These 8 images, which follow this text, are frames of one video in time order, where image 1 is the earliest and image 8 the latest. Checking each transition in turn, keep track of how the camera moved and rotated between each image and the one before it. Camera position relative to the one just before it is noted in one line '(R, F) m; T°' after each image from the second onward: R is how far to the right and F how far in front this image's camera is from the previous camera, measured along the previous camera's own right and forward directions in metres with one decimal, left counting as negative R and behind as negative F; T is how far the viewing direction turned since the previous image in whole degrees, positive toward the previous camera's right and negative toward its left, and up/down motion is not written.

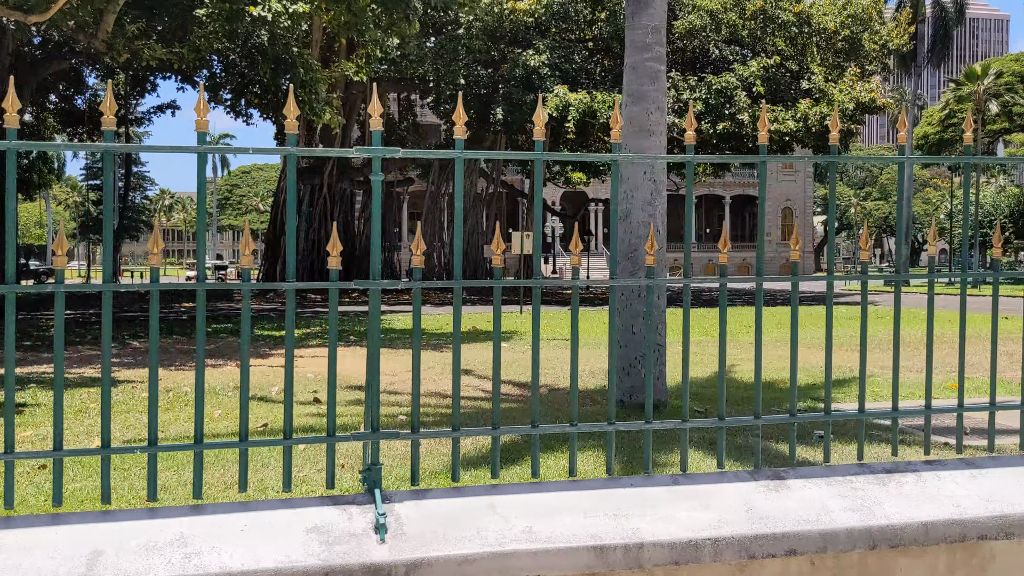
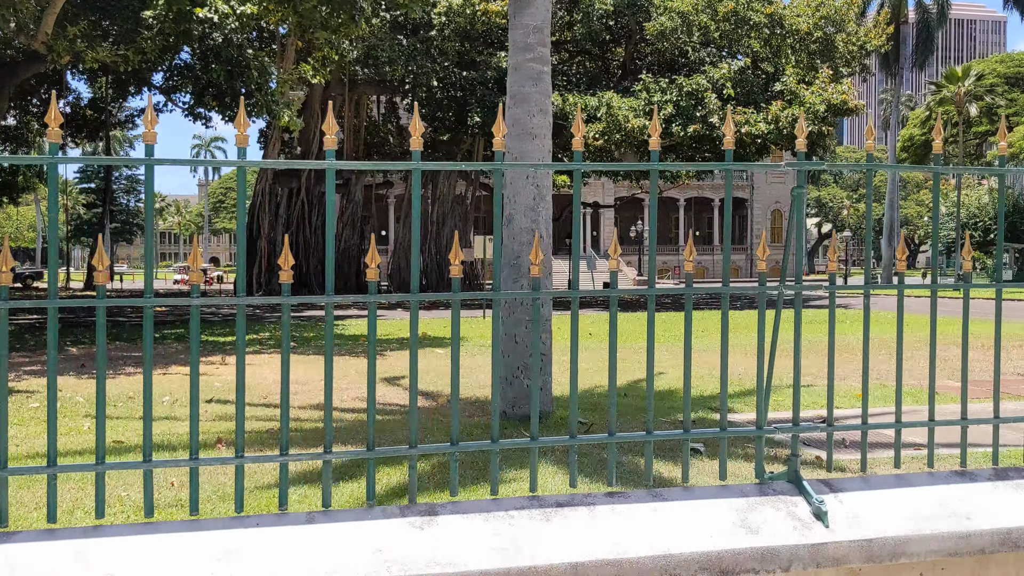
(+0.5, +0.1) m; 0°
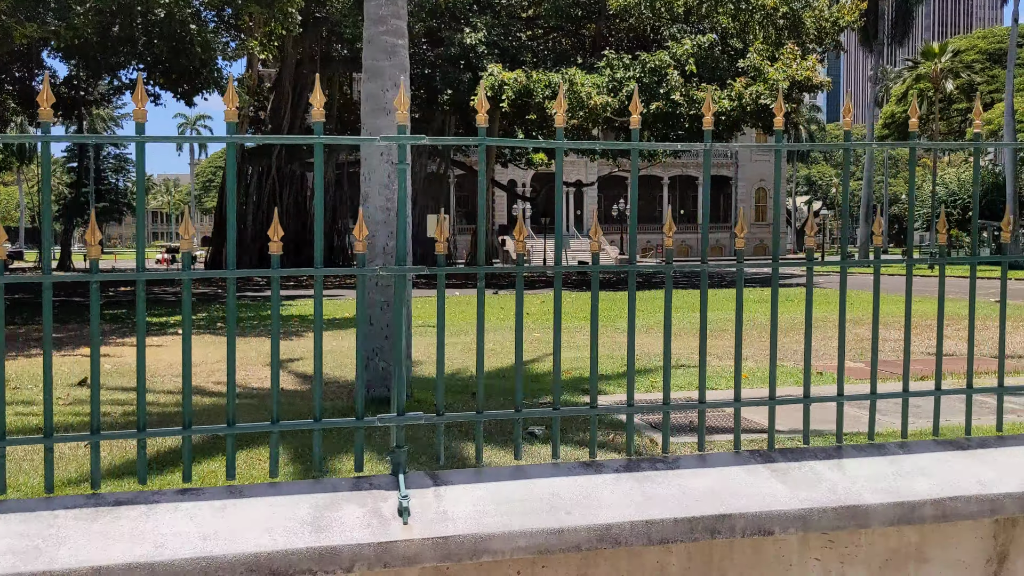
(+0.6, +0.1) m; 0°
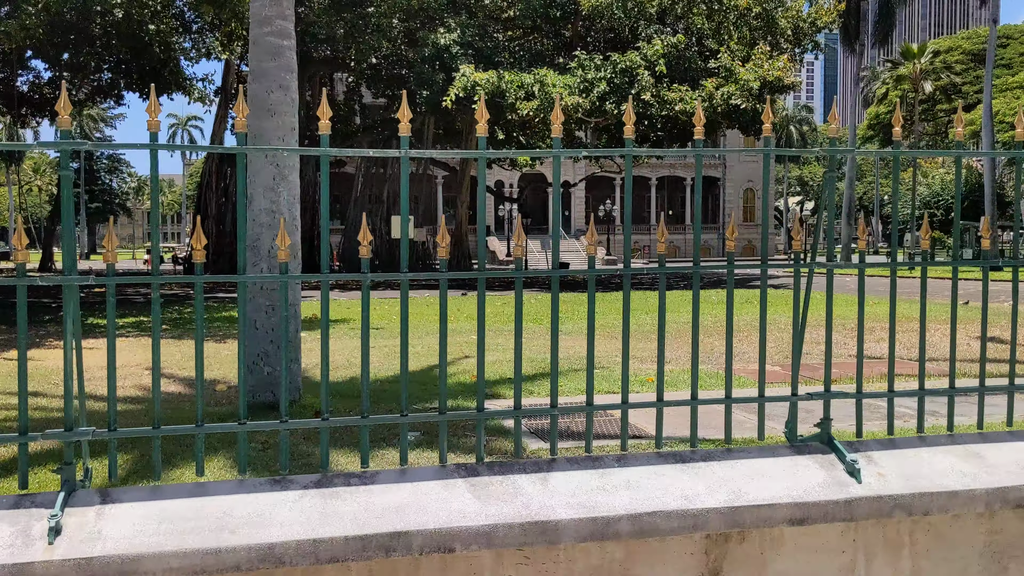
(+0.5, 0.0) m; 0°
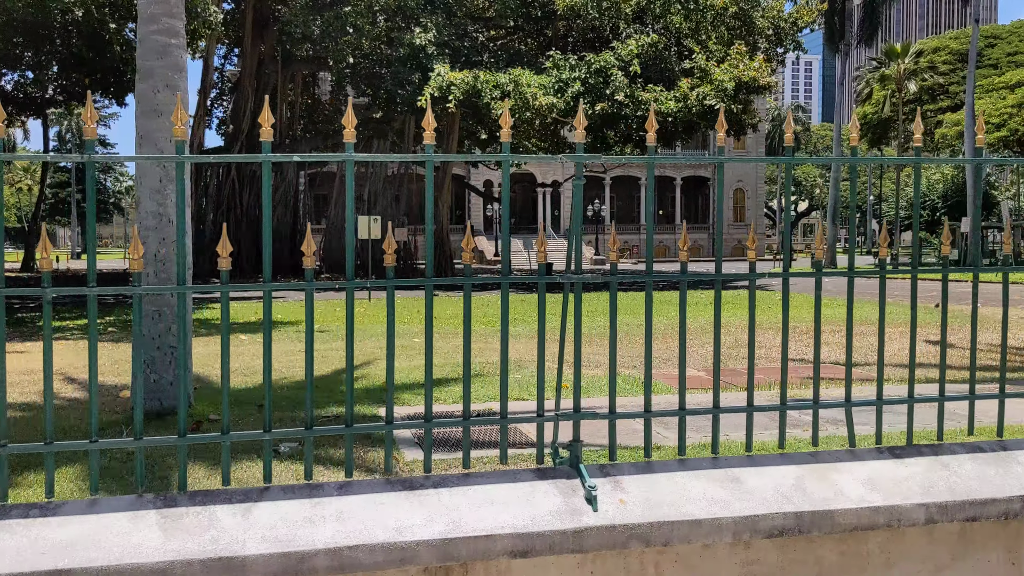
(+0.4, +0.1) m; 0°
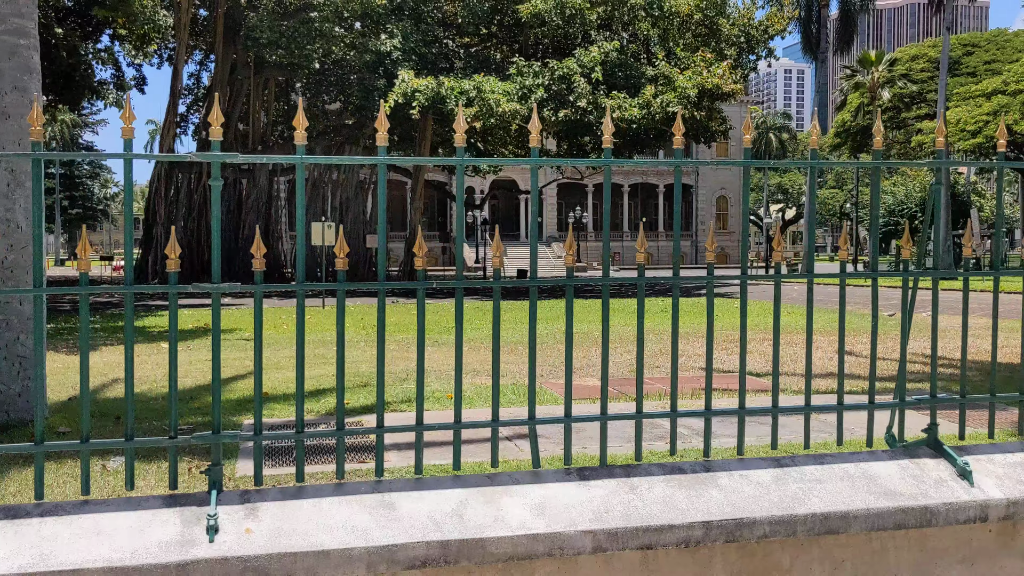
(+0.5, +0.1) m; +1°
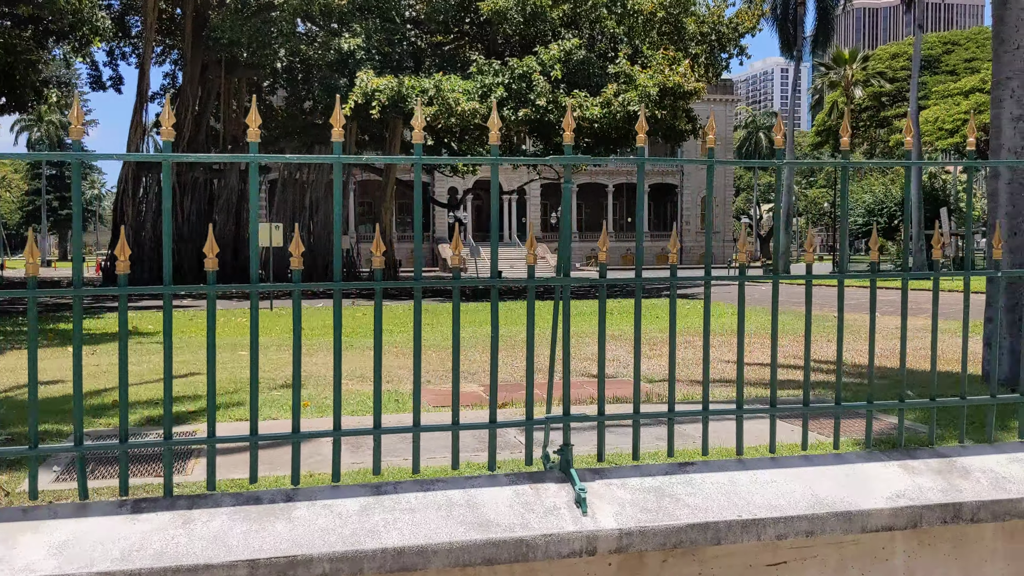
(+0.7, +0.1) m; 0°
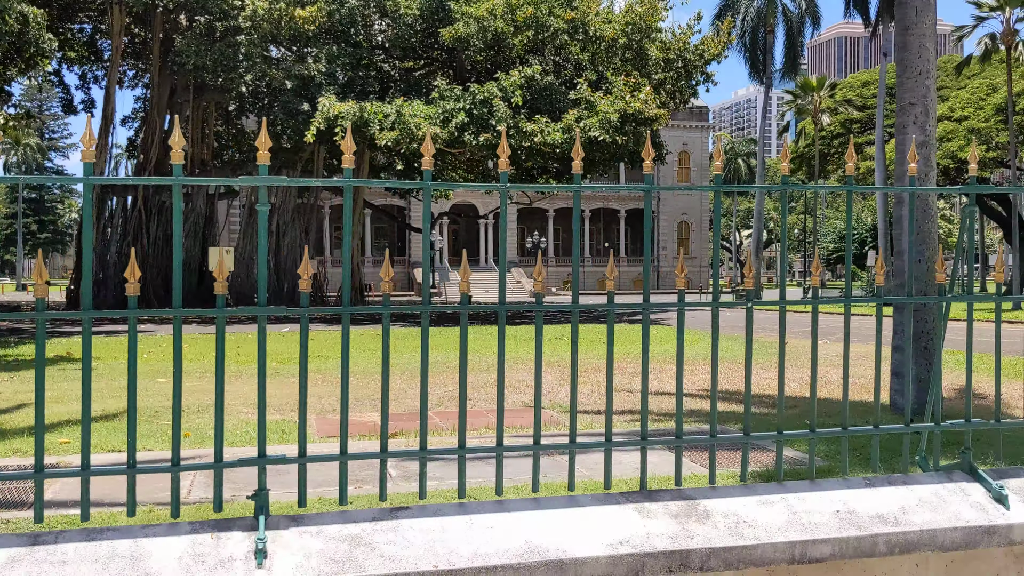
(+0.4, +0.1) m; +1°
